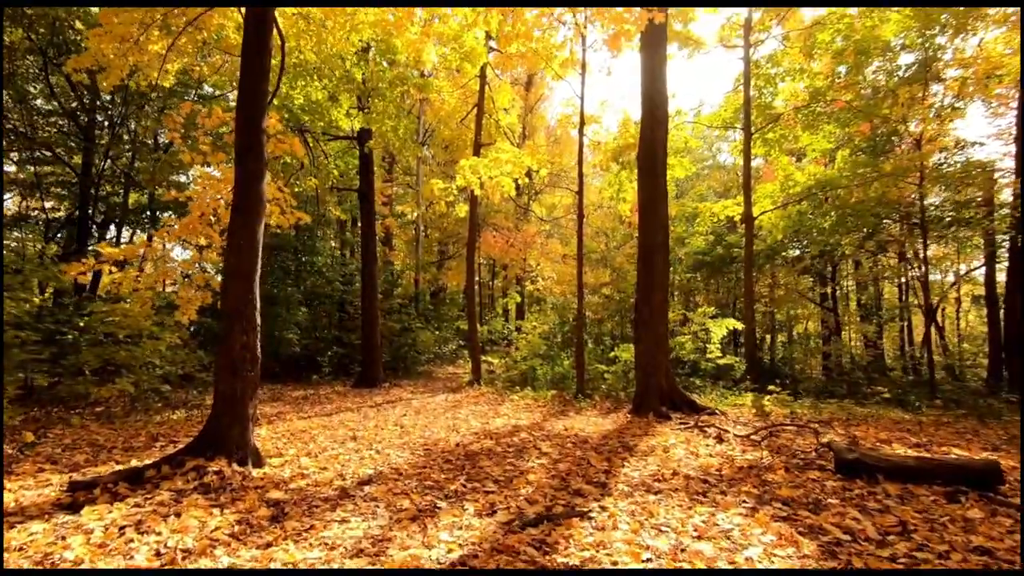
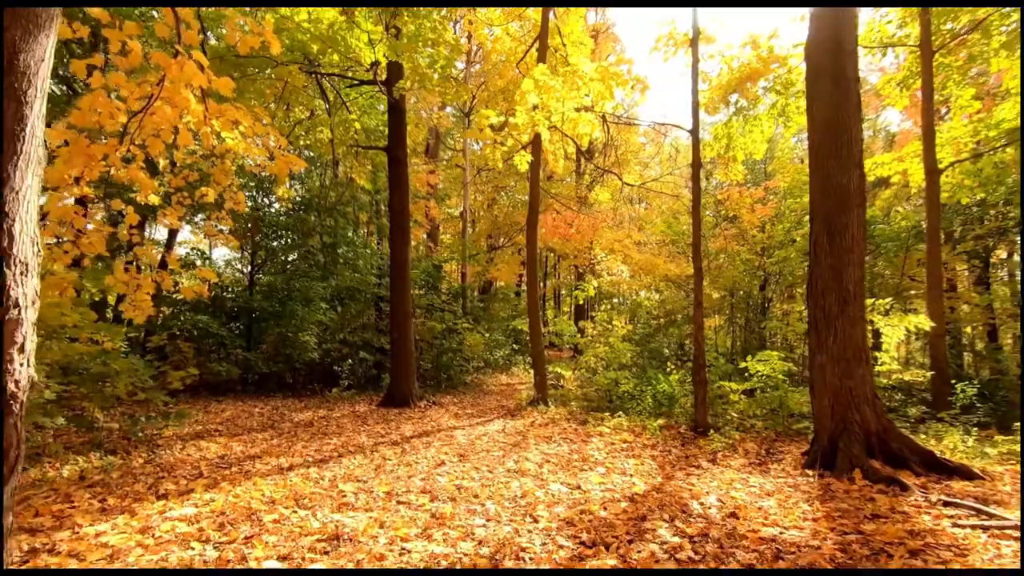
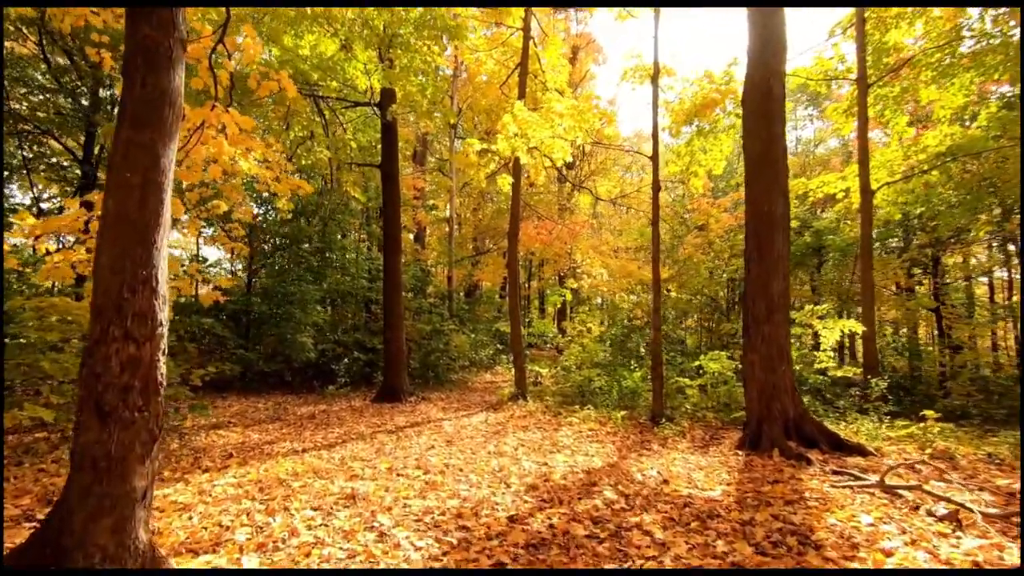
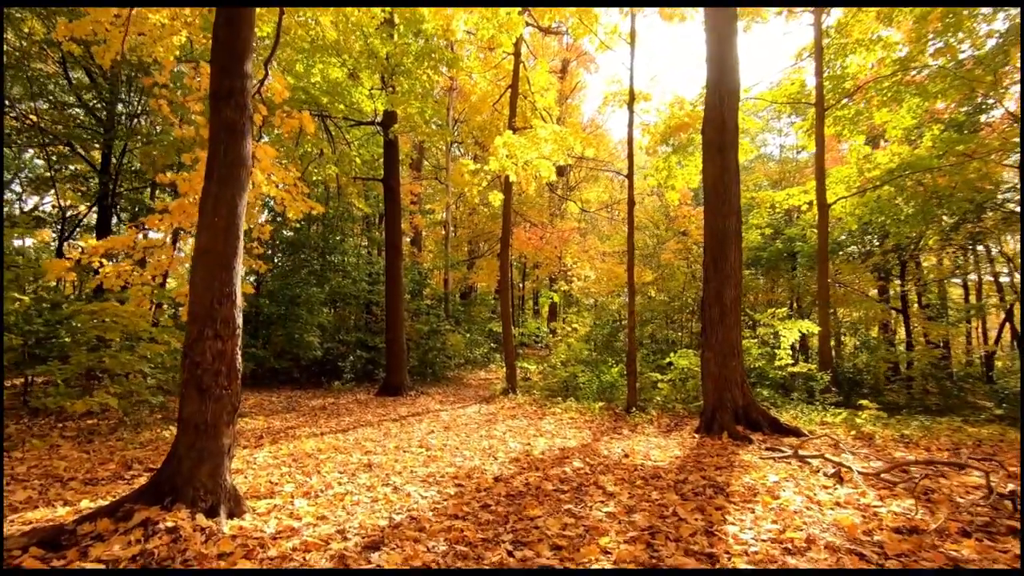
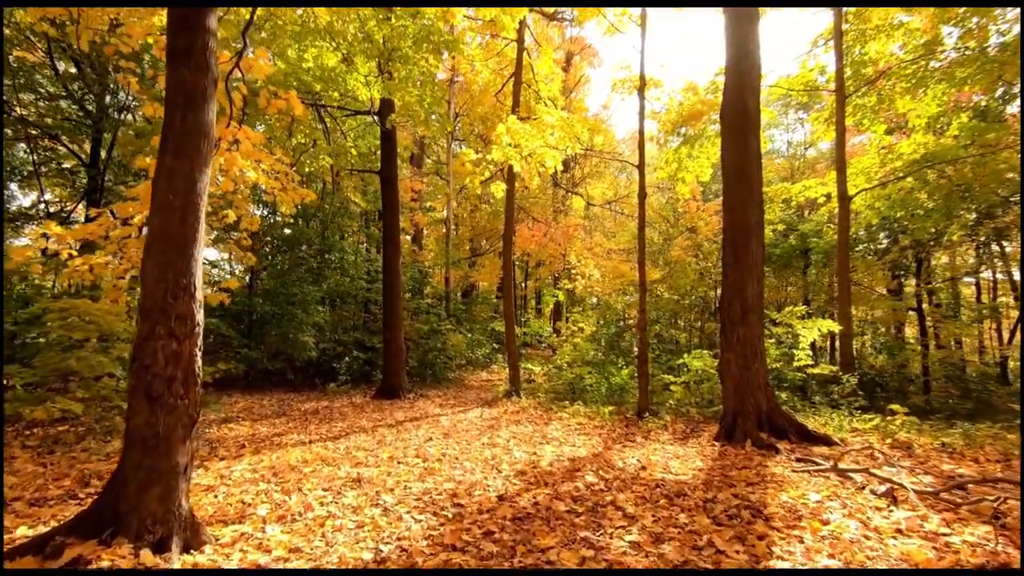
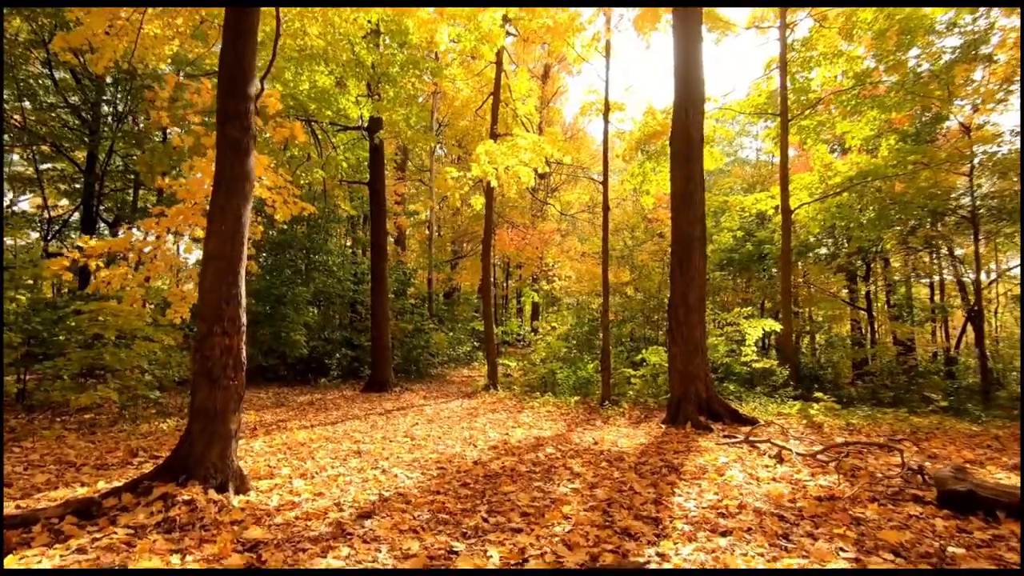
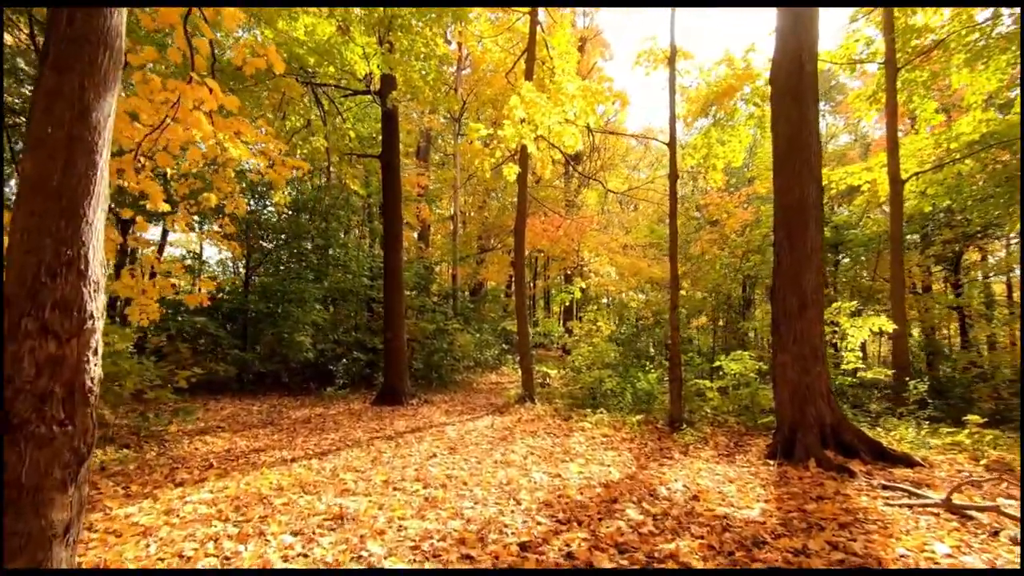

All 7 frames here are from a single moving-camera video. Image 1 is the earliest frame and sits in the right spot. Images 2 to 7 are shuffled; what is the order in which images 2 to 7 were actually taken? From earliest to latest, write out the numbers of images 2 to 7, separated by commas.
6, 4, 5, 3, 7, 2
